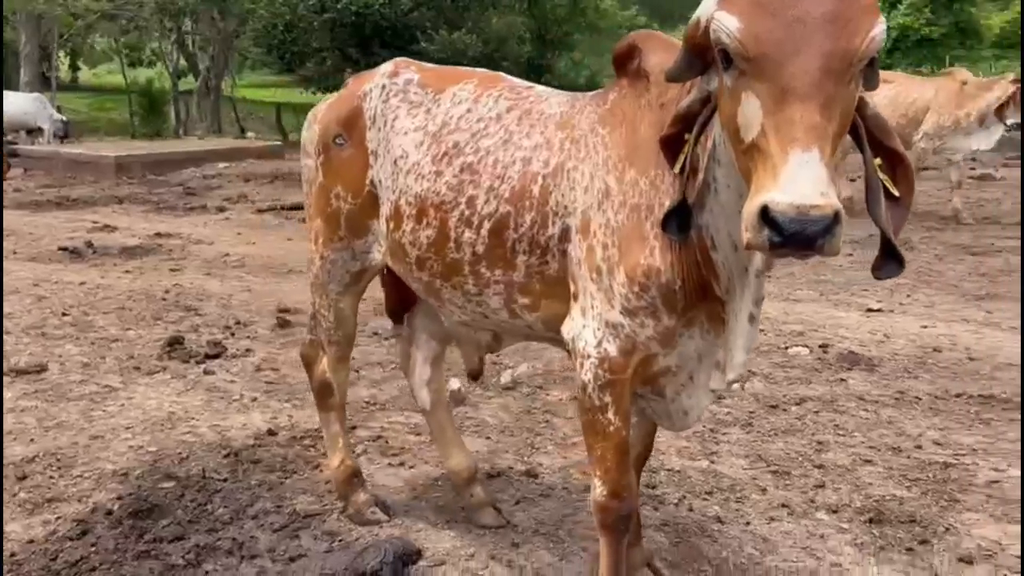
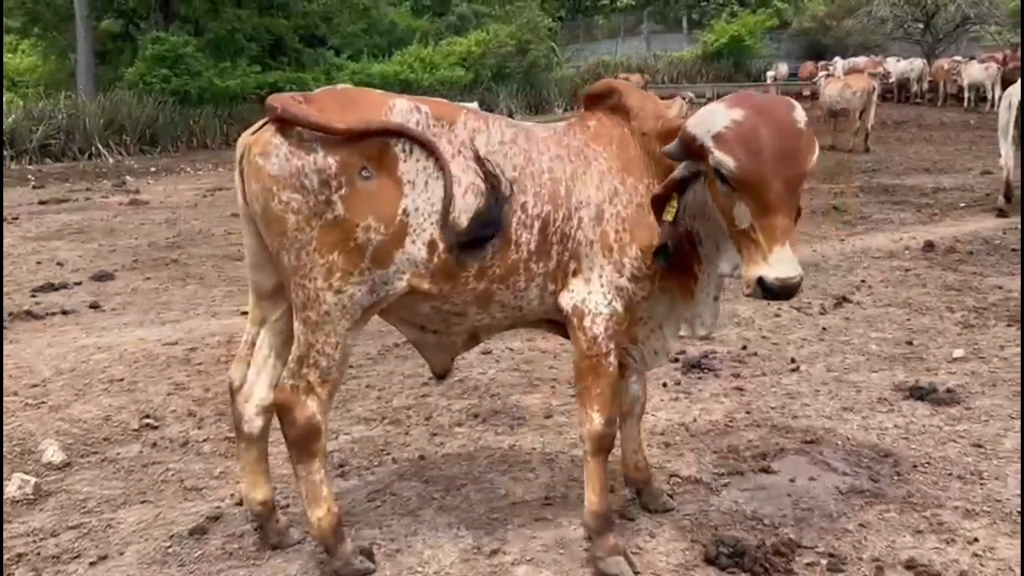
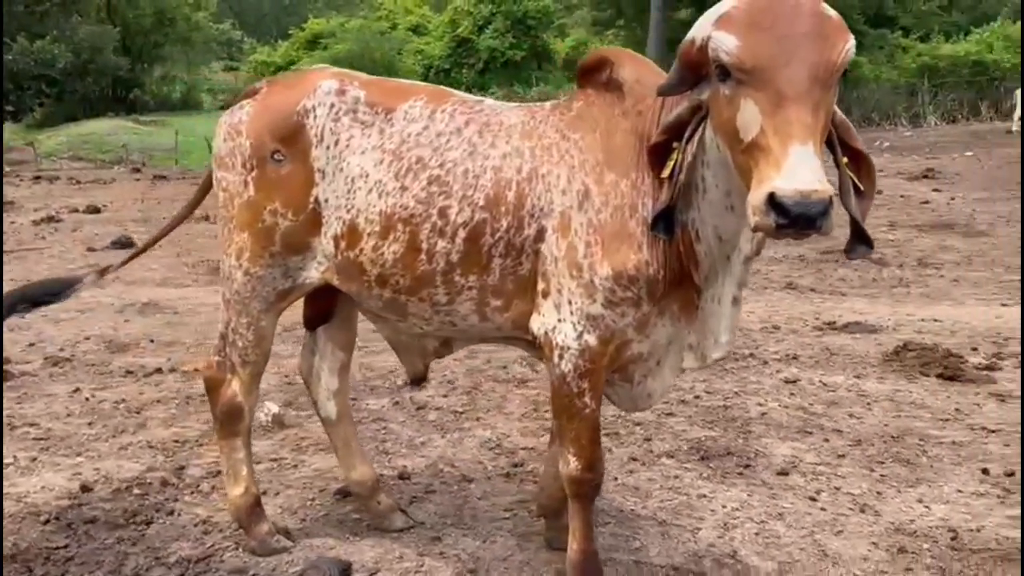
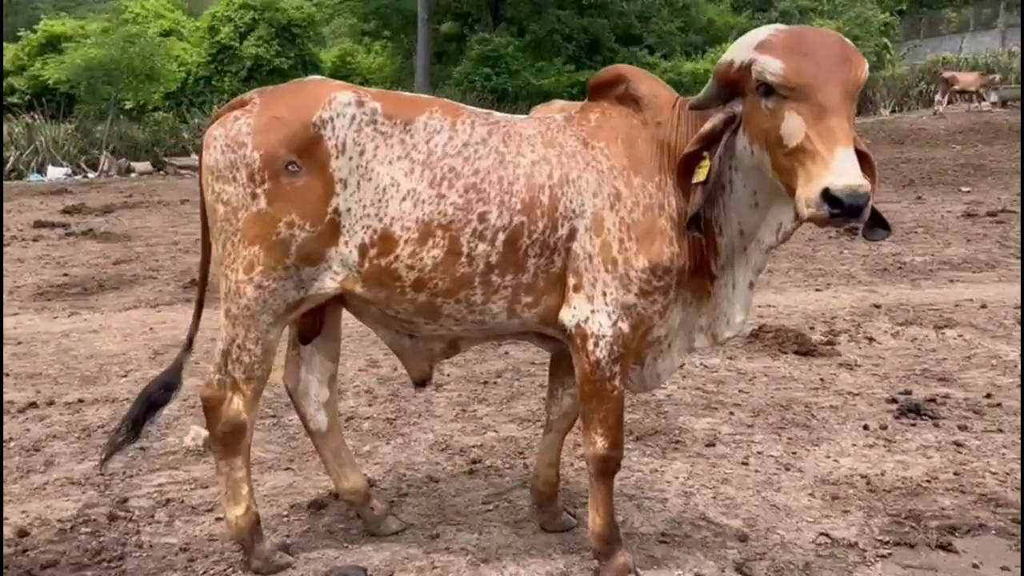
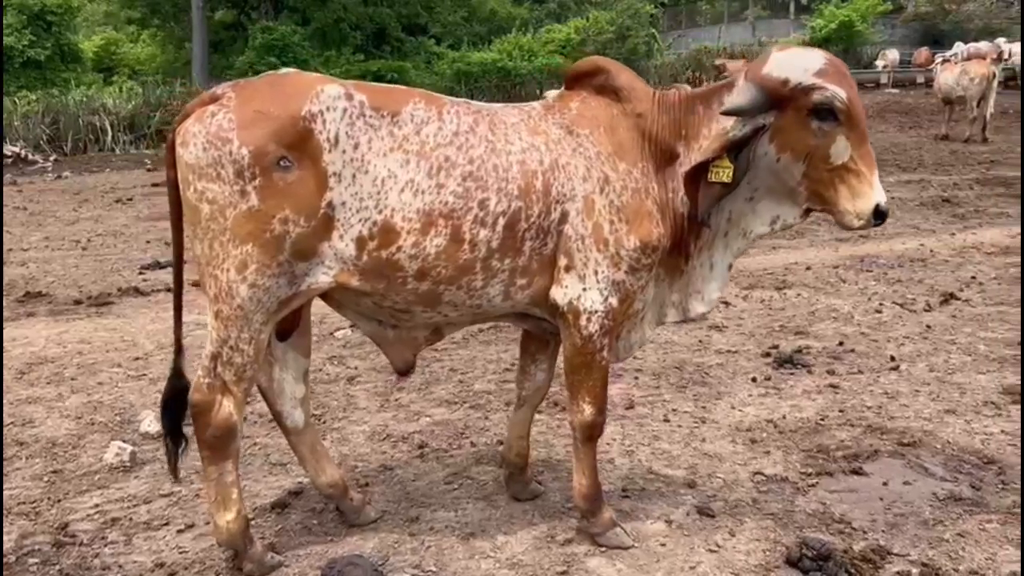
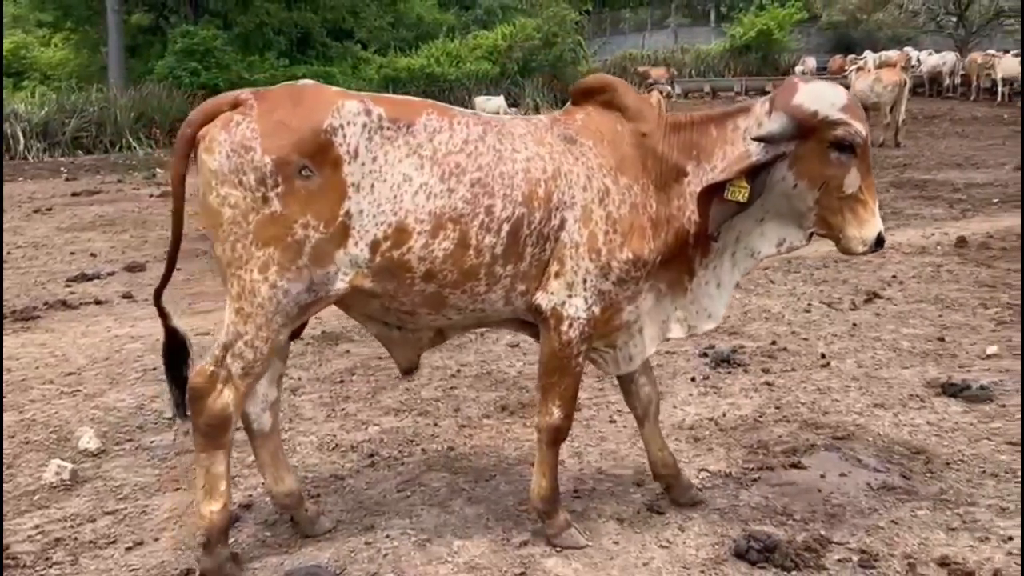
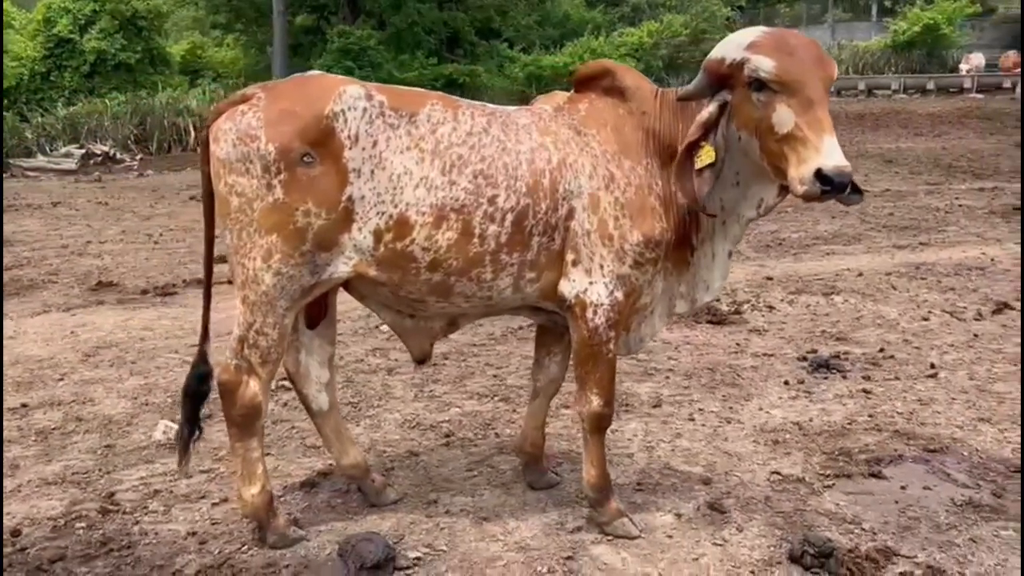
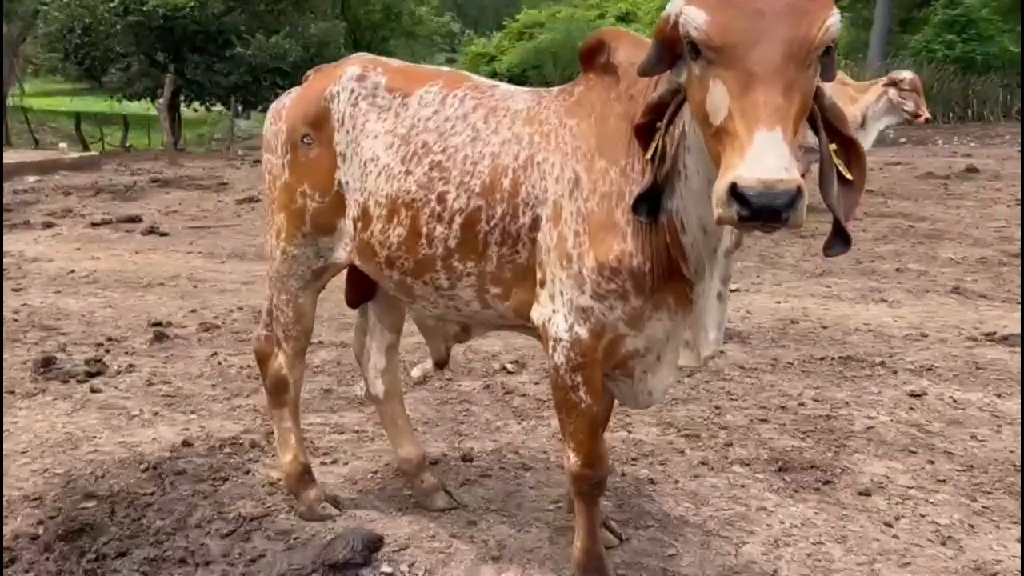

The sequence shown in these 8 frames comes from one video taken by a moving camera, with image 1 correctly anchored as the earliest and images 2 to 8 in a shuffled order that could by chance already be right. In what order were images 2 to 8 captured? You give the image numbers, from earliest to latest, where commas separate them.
8, 3, 4, 7, 5, 6, 2
